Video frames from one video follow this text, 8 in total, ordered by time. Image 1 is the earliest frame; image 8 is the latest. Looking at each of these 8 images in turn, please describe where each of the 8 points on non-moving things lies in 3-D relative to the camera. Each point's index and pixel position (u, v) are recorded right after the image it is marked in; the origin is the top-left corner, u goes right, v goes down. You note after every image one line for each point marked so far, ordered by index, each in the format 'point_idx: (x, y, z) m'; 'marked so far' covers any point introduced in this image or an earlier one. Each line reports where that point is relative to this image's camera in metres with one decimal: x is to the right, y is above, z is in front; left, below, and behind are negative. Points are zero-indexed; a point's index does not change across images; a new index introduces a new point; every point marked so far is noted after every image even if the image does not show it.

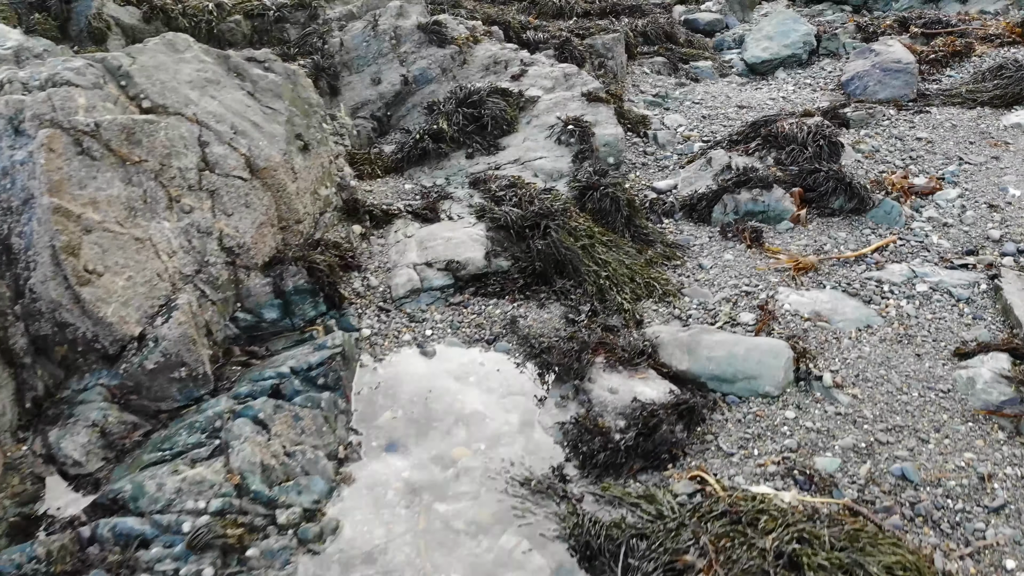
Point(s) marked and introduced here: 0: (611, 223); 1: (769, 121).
0: (+1.0, +0.6, +5.5) m
1: (+2.9, +1.9, +6.6) m
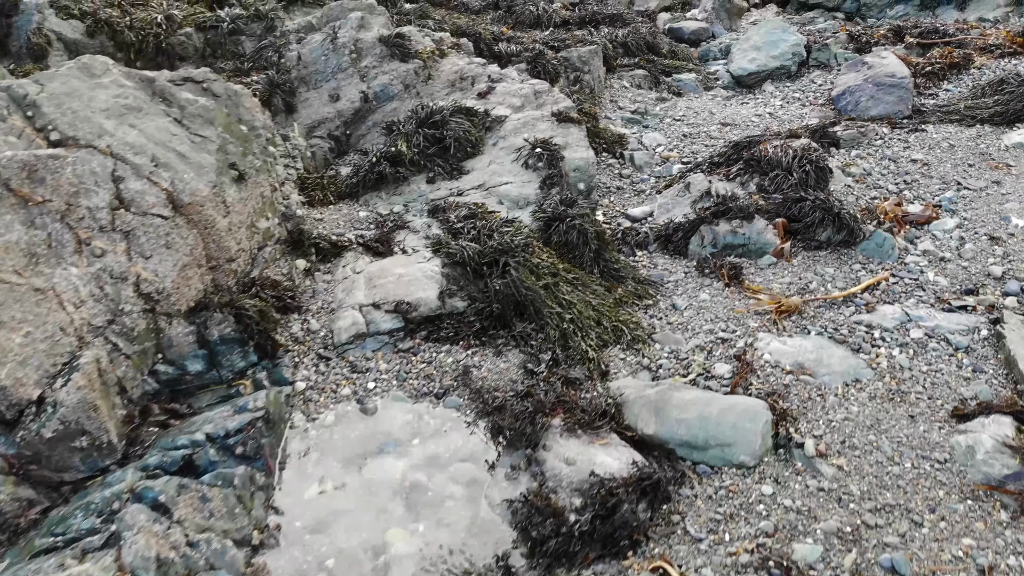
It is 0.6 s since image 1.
0: (+0.6, +0.3, +5.0) m
1: (+2.6, +1.5, +6.2) m
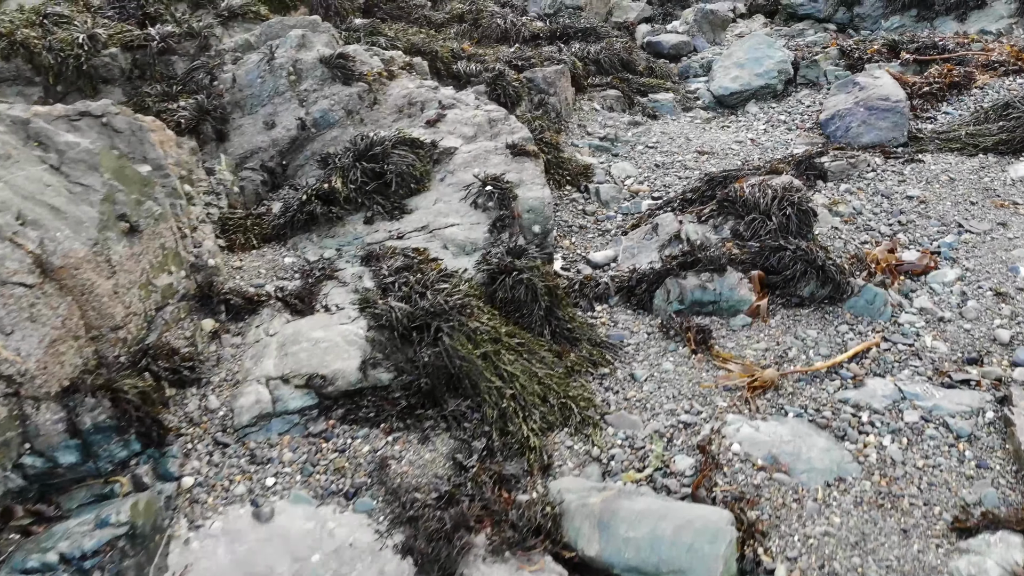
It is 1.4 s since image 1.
0: (+0.1, -0.2, +4.4) m
1: (+2.1, +1.1, +5.6) m
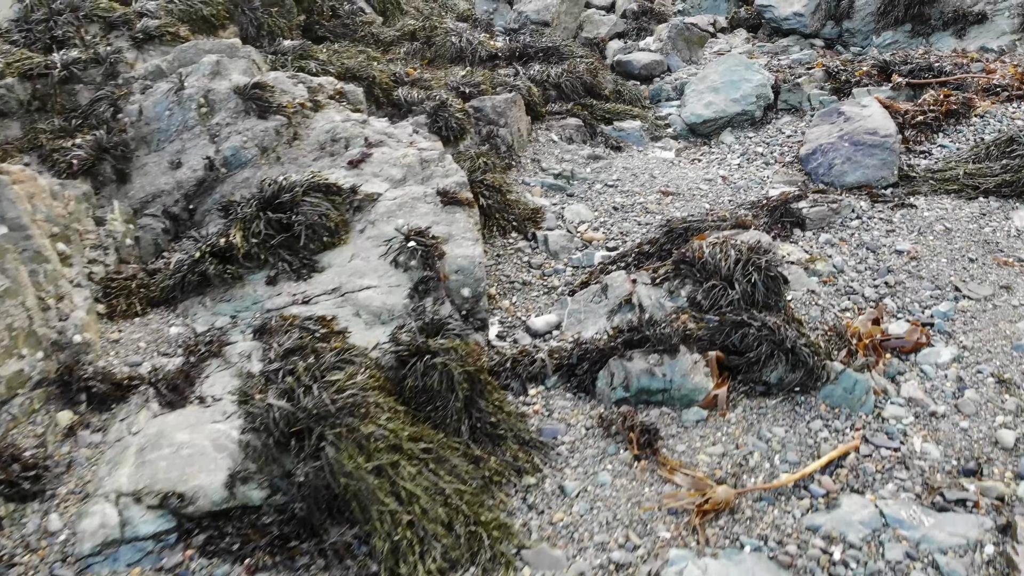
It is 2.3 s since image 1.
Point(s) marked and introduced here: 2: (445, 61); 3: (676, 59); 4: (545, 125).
0: (-0.5, -0.8, +3.7) m
1: (+1.5, +0.5, +4.9) m
2: (-0.9, +2.9, +7.4) m
3: (+2.2, +3.1, +7.9) m
4: (+0.4, +1.9, +6.6) m
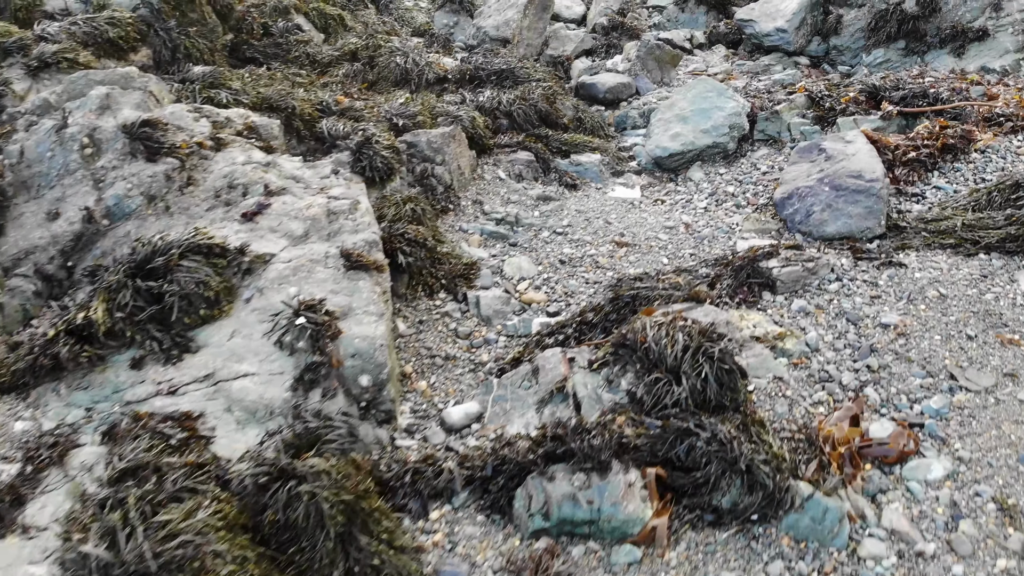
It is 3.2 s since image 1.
0: (-1.0, -1.4, +3.0) m
1: (+0.9, -0.1, +4.1) m
2: (-1.4, +2.4, +6.7) m
3: (+1.6, +2.6, +7.2) m
4: (-0.2, +1.3, +5.9) m
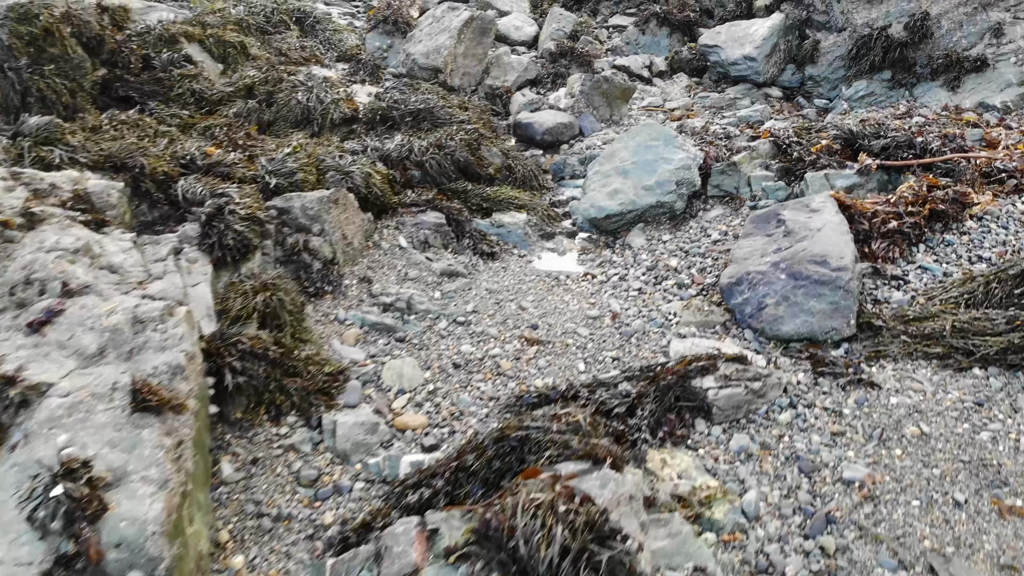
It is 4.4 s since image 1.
0: (-1.9, -2.1, +2.1) m
1: (+0.1, -0.8, +3.2) m
2: (-2.3, +1.6, +5.7) m
3: (+0.8, +1.8, +6.2) m
4: (-1.0, +0.6, +4.9) m
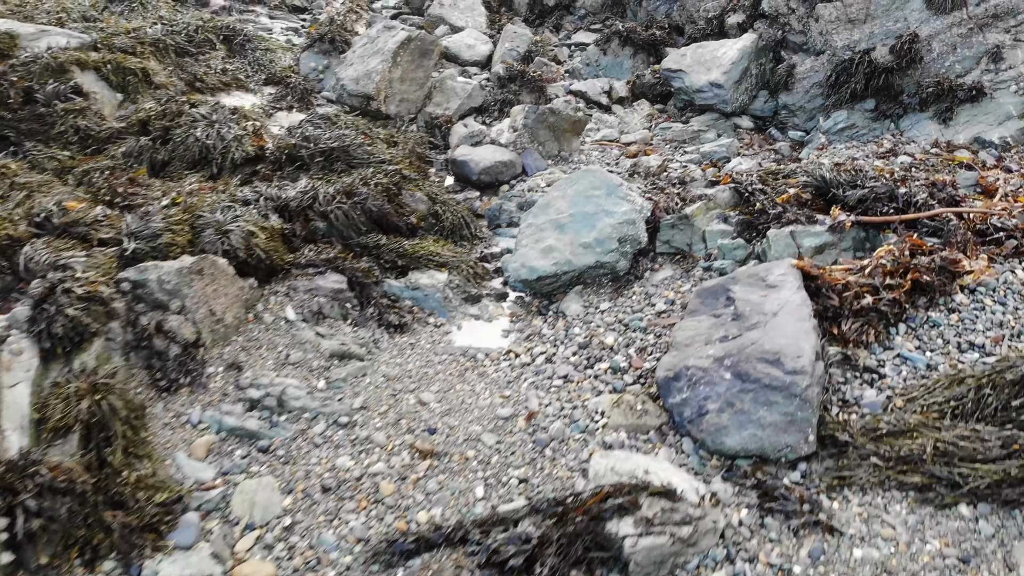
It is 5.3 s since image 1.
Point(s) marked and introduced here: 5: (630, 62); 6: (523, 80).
0: (-2.5, -2.7, +1.4) m
1: (-0.5, -1.4, +2.5) m
2: (-2.9, +1.0, +5.0) m
3: (+0.2, +1.3, +5.5) m
4: (-1.6, 0.0, +4.2) m
5: (+1.4, +2.7, +6.9) m
6: (+0.1, +2.3, +6.5) m
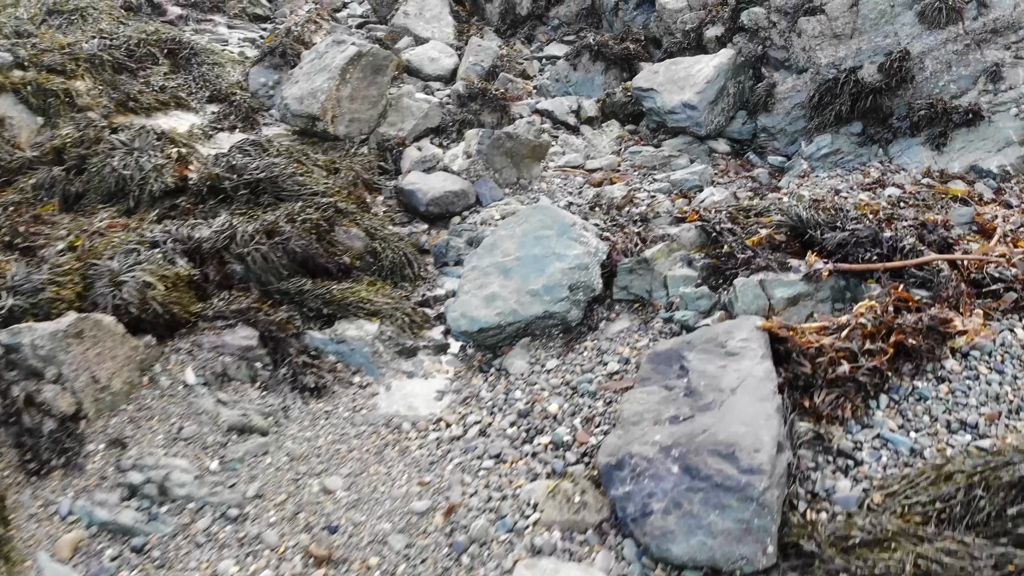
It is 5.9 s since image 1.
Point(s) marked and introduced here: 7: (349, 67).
0: (-2.9, -3.1, +0.9) m
1: (-0.9, -1.8, +2.0) m
2: (-3.3, +0.7, +4.6) m
3: (-0.2, +0.9, +5.0) m
4: (-2.1, -0.4, +3.8) m
5: (+1.0, +2.3, +6.4) m
6: (-0.3, +2.0, +6.0) m
7: (-1.6, +2.2, +5.9) m
